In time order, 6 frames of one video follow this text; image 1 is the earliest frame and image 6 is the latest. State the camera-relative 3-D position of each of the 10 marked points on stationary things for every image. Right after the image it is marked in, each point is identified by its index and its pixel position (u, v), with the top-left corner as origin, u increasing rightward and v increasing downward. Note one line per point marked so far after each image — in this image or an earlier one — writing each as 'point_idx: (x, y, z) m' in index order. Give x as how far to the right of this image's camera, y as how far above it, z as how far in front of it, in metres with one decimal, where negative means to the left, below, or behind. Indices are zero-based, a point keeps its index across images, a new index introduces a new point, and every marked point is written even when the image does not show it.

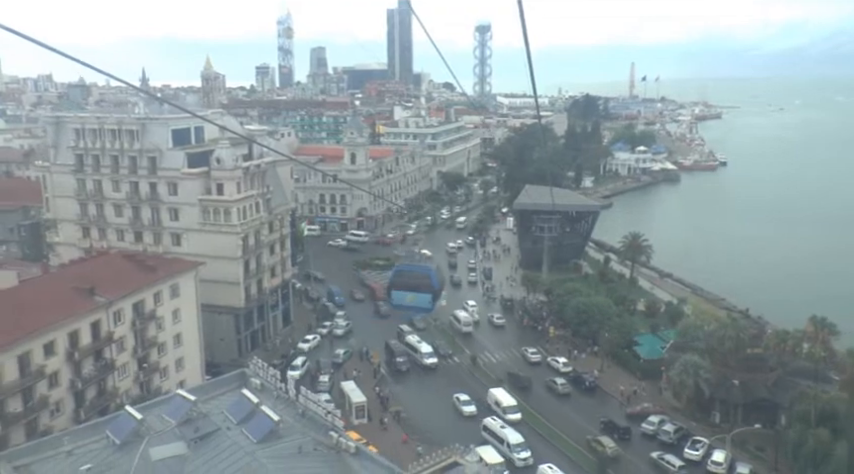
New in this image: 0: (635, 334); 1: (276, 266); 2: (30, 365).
0: (+2.4, -1.1, +8.4) m
1: (-1.8, -0.4, +8.6) m
2: (-2.9, -0.9, +5.3) m
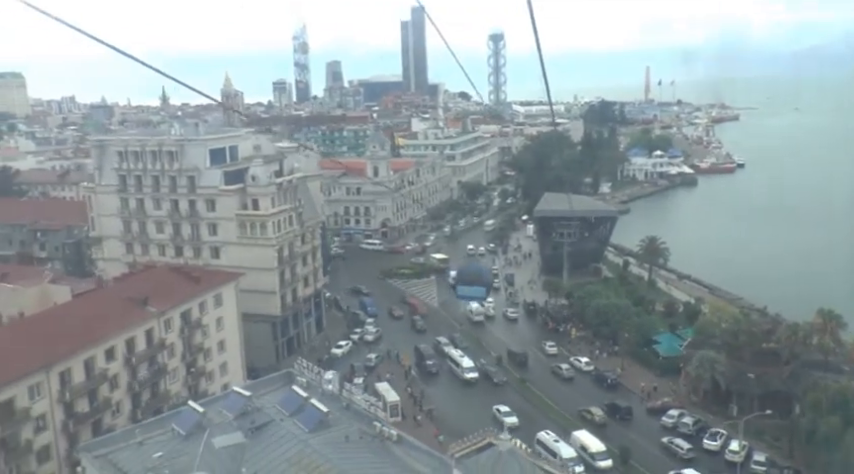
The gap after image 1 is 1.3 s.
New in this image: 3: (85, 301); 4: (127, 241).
0: (+2.8, -1.2, +8.7) m
1: (-1.5, -0.5, +9.1) m
2: (-2.7, -1.1, +5.8) m
3: (-3.1, -0.6, +6.3) m
4: (-3.9, -0.1, +9.3) m
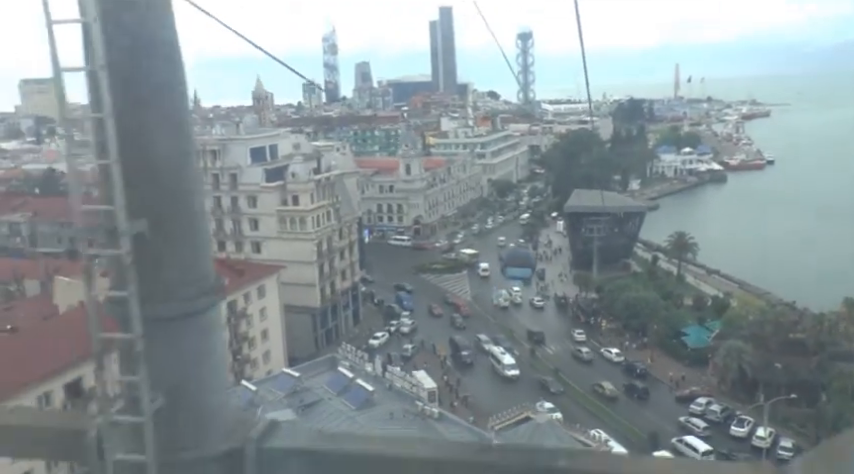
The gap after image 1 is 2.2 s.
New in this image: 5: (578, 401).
0: (+3.2, -1.1, +8.9) m
1: (-1.1, -0.4, +9.4) m
2: (-2.4, -1.0, +6.2) m
3: (-2.8, -0.5, +6.7) m
4: (-3.5, 0.0, +9.7) m
5: (+1.6, -1.7, +7.4) m
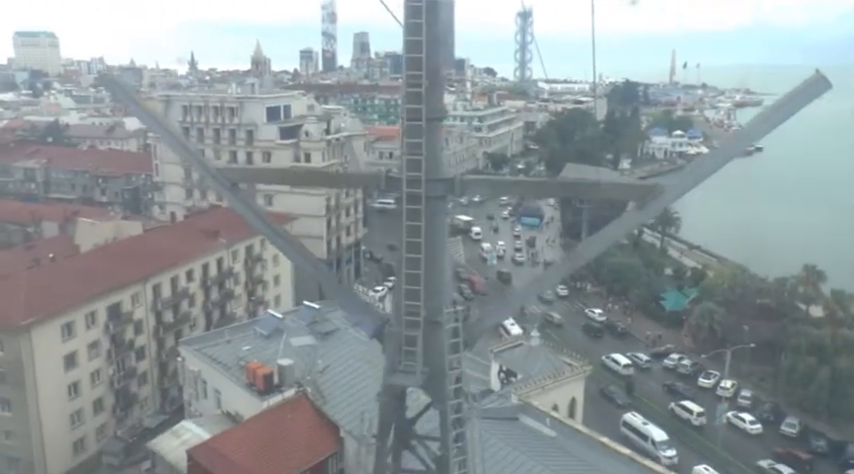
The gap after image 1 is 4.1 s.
0: (+3.2, -0.7, +9.6) m
1: (-1.1, +0.2, +10.0) m
2: (-2.4, -0.5, +6.8) m
3: (-2.8, +0.1, +7.3) m
4: (-3.5, +0.7, +10.3) m
5: (+1.5, -1.3, +8.1) m
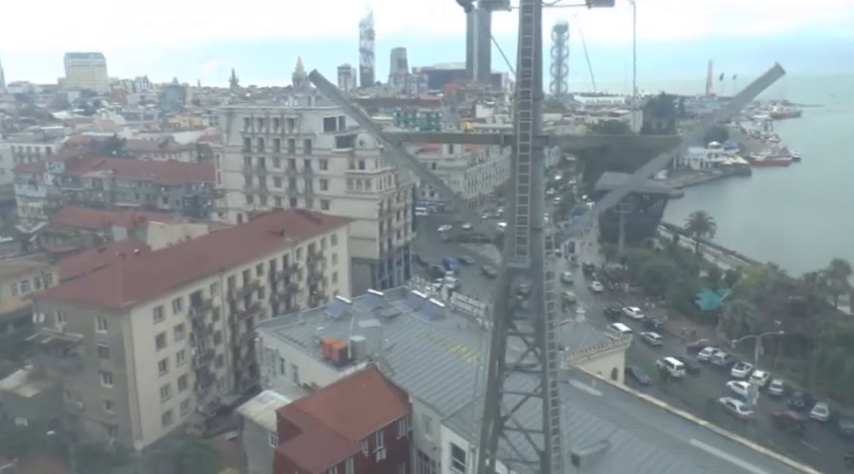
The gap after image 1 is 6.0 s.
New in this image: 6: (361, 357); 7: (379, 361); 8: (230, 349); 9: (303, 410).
0: (+3.8, -0.7, +10.0) m
1: (-0.4, +0.1, +10.7) m
2: (-1.9, -0.4, +7.5) m
3: (-2.2, +0.1, +8.0) m
4: (-2.8, +0.7, +11.1) m
5: (+2.1, -1.3, +8.6) m
6: (-0.5, -0.9, +5.5) m
7: (-0.4, -0.9, +5.4) m
8: (-2.0, -1.1, +7.2) m
9: (-0.8, -1.1, +4.7) m
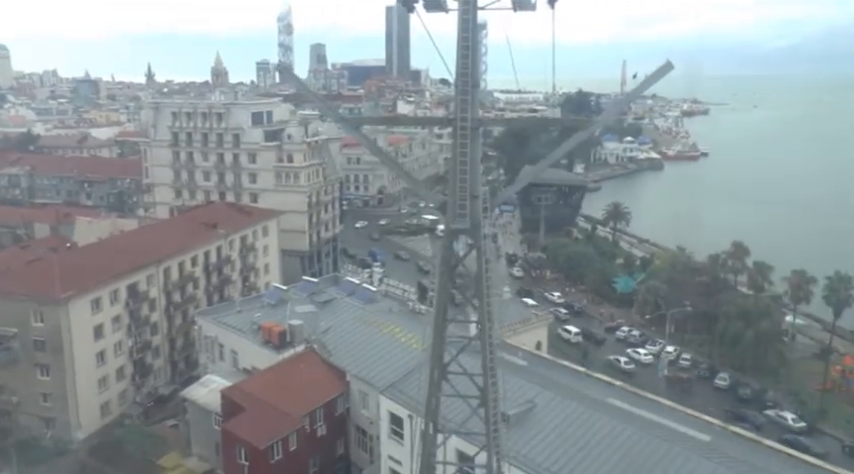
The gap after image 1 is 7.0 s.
0: (+2.8, -0.6, +10.7) m
1: (-1.5, +0.2, +10.9) m
2: (-2.6, -0.3, +7.6) m
3: (-3.0, +0.2, +8.1) m
4: (-3.9, +0.7, +11.0) m
5: (+1.3, -1.2, +9.1) m
6: (-1.0, -0.8, +5.7) m
7: (-0.9, -0.8, +5.7) m
8: (-2.7, -1.0, +7.3) m
9: (-1.3, -1.1, +4.9) m
